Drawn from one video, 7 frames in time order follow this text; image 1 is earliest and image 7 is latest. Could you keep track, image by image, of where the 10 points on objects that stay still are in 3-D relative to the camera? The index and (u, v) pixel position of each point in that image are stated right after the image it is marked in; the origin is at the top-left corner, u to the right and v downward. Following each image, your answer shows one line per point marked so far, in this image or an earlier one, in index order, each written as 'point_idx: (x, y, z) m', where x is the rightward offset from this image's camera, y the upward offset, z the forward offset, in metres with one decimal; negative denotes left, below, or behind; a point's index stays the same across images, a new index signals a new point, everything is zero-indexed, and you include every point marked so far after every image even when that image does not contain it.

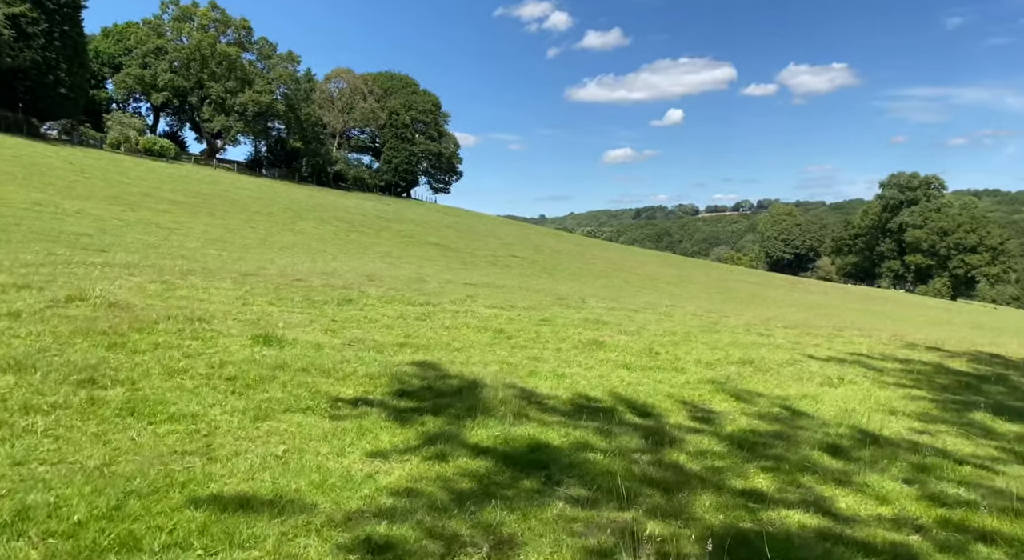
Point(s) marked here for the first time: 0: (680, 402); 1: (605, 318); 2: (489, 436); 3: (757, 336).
0: (+2.0, -1.4, +8.5) m
1: (+2.2, -0.9, +17.1) m
2: (-0.2, -1.2, +5.7) m
3: (+5.9, -1.4, +17.4) m
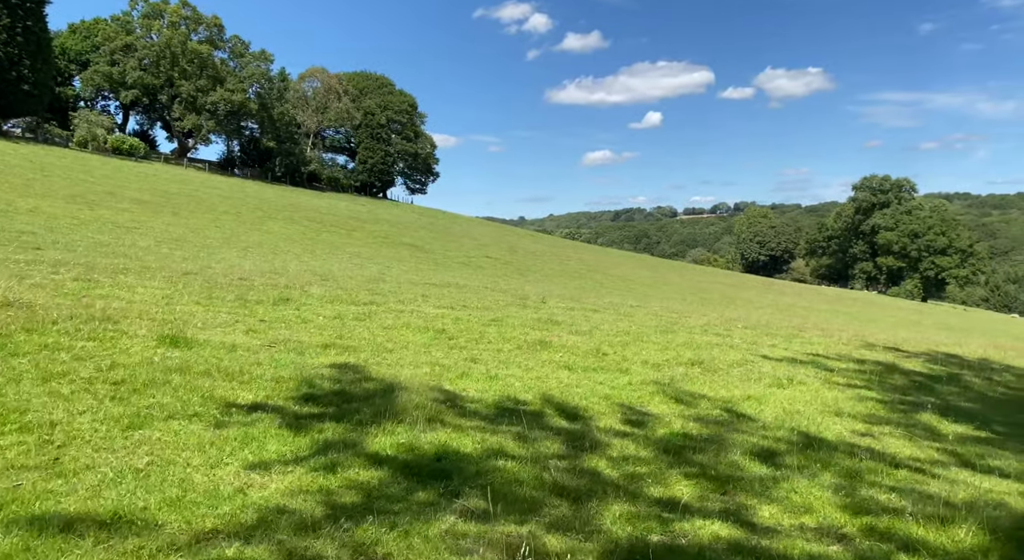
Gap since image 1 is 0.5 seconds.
0: (+1.2, -1.4, +8.2) m
1: (+1.1, -0.9, +16.8) m
2: (-0.9, -1.2, +5.3) m
3: (+4.8, -1.4, +17.2) m
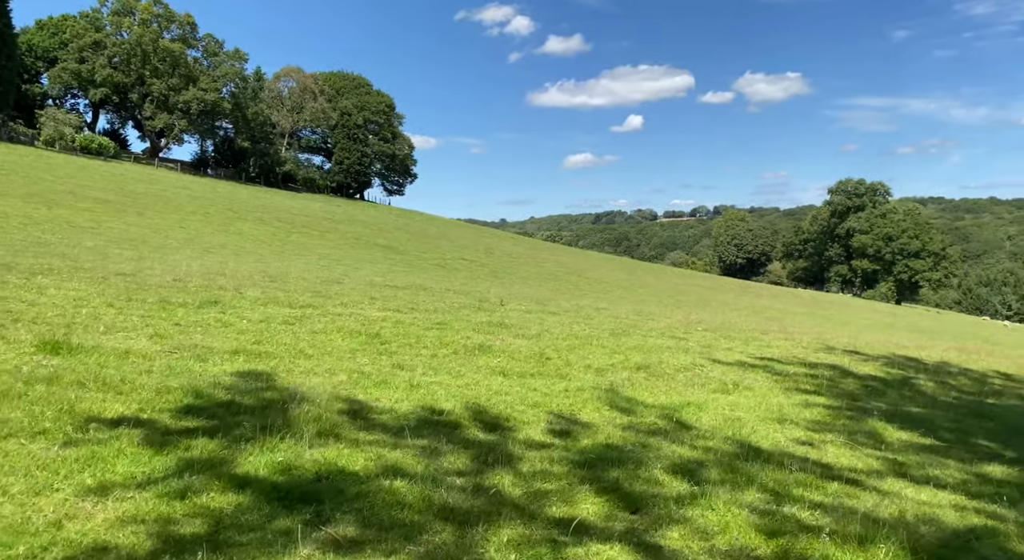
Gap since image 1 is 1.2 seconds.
0: (+0.3, -1.4, +7.8) m
1: (0.0, -0.9, +16.4) m
2: (-1.6, -1.2, +4.9) m
3: (+3.7, -1.4, +16.9) m
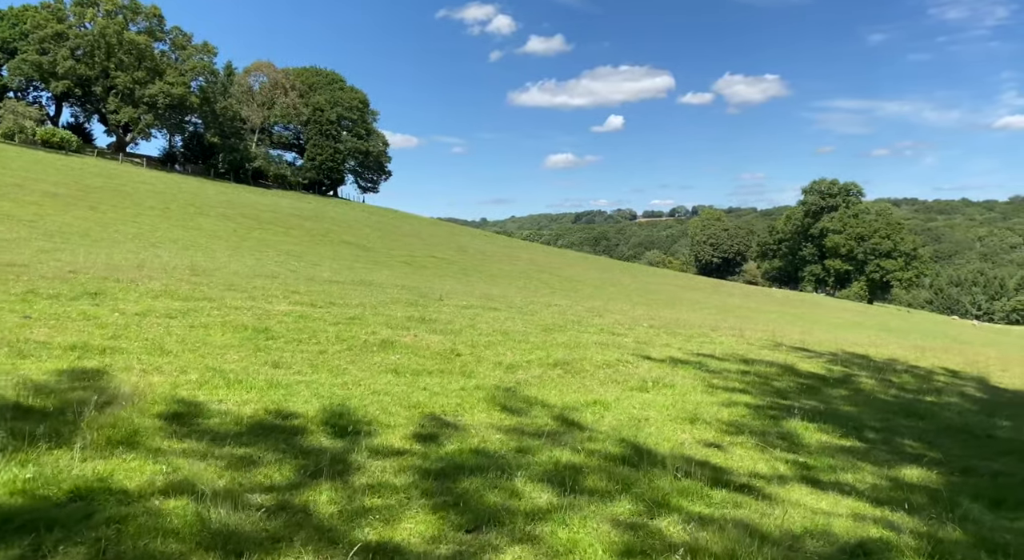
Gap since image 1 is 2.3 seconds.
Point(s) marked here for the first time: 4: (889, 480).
0: (-0.9, -1.3, +7.1) m
1: (-1.5, -0.8, +15.6) m
2: (-2.8, -1.1, +4.1) m
3: (+2.1, -1.3, +16.2) m
4: (+4.0, -2.1, +7.6) m
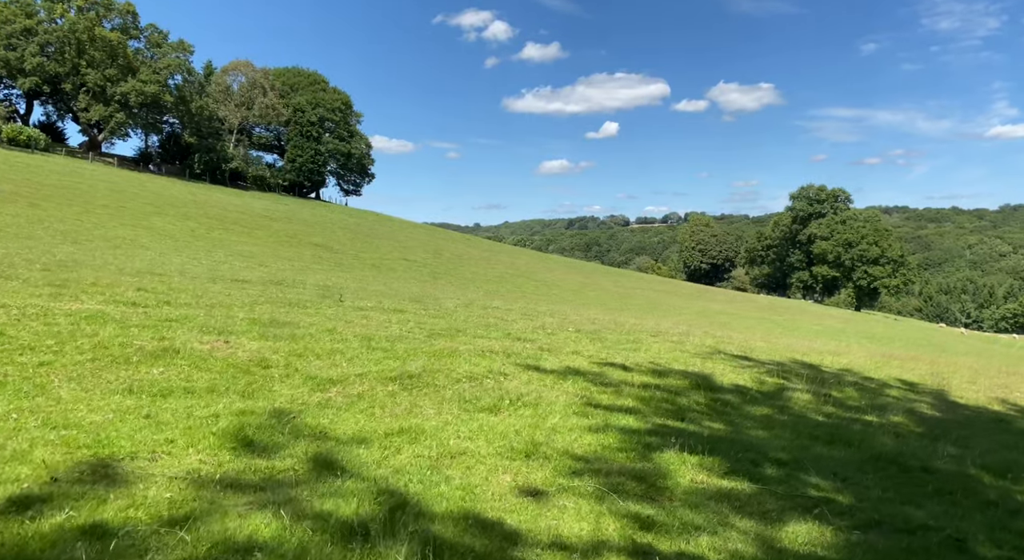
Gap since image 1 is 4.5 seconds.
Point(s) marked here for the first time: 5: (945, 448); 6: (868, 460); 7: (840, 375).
0: (-3.0, -1.2, +4.9) m
1: (-3.8, -0.7, +13.5) m
2: (-4.8, -1.0, +1.8) m
3: (-0.2, -1.2, +14.1) m
4: (+1.9, -2.0, +5.5) m
5: (+6.5, -2.5, +10.9) m
6: (+4.6, -2.3, +9.3) m
7: (+8.8, -2.5, +19.6) m
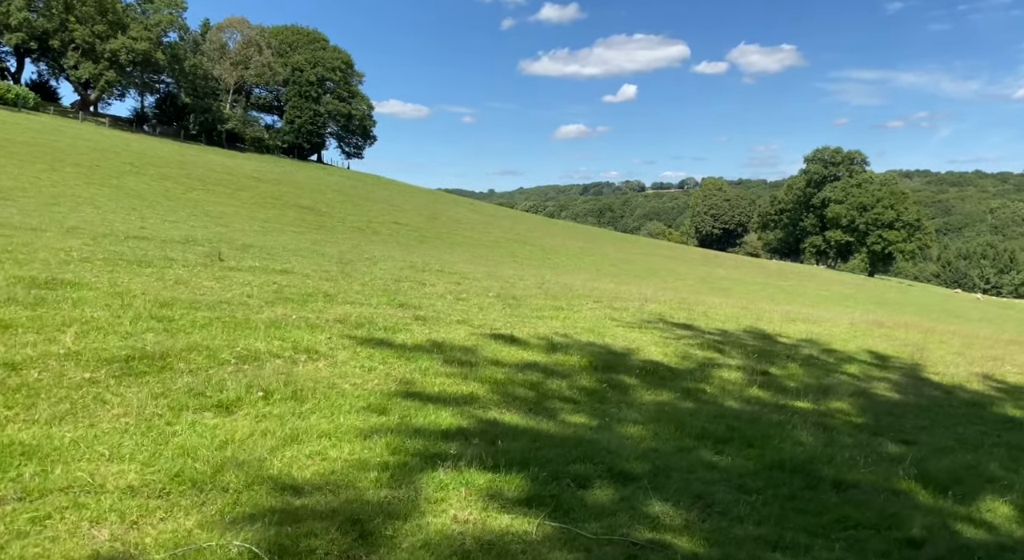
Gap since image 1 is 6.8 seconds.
0: (-5.2, -0.9, +2.5) m
1: (-5.9, 0.0, +11.1) m
2: (-7.0, -0.8, -0.5) m
3: (-2.3, -0.5, +11.7) m
4: (-0.3, -1.7, +3.2) m
5: (+4.3, -2.0, +8.5) m
6: (+2.4, -1.8, +6.9) m
7: (+6.7, -1.6, +17.2) m
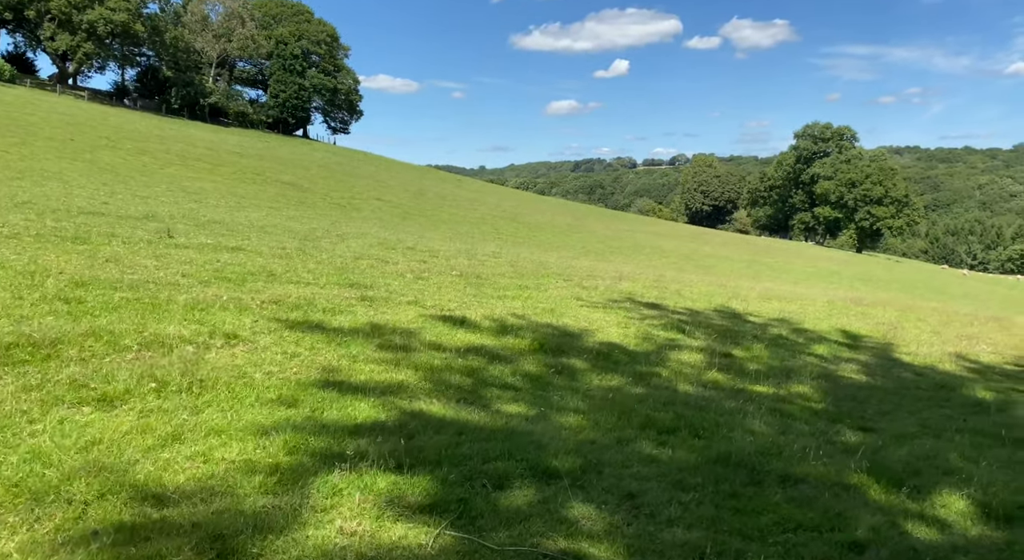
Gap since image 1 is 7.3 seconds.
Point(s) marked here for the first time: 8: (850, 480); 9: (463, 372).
0: (-5.8, -0.9, +1.9) m
1: (-6.7, +0.3, +10.4) m
2: (-7.5, -0.9, -1.2) m
3: (-3.1, -0.2, +11.2) m
4: (-0.9, -1.7, +2.7) m
5: (+3.6, -1.7, +8.1) m
6: (+1.7, -1.7, +6.5) m
7: (+5.8, -1.0, +16.8) m
8: (+3.1, -1.8, +6.6) m
9: (-0.5, -1.0, +8.2) m
